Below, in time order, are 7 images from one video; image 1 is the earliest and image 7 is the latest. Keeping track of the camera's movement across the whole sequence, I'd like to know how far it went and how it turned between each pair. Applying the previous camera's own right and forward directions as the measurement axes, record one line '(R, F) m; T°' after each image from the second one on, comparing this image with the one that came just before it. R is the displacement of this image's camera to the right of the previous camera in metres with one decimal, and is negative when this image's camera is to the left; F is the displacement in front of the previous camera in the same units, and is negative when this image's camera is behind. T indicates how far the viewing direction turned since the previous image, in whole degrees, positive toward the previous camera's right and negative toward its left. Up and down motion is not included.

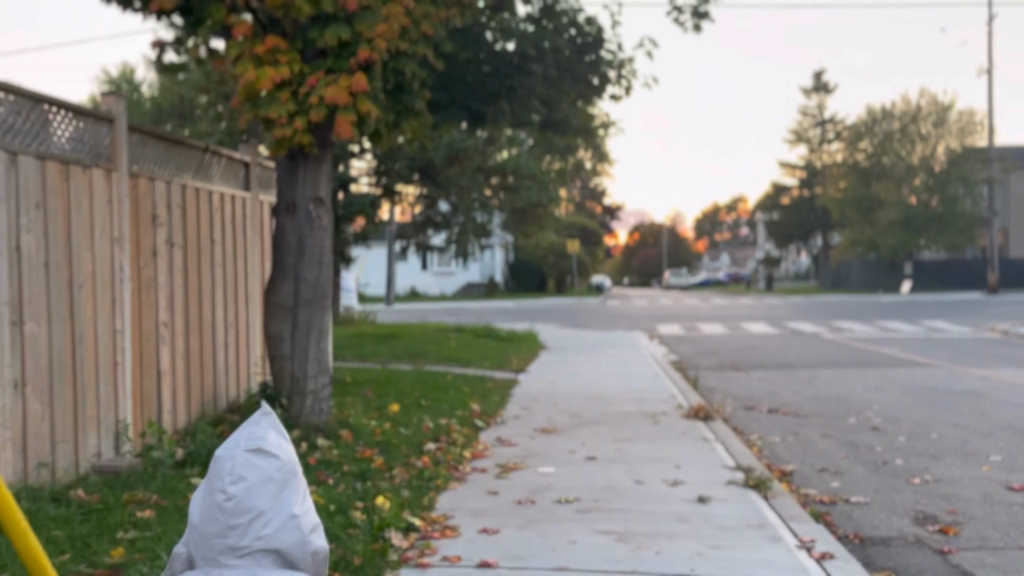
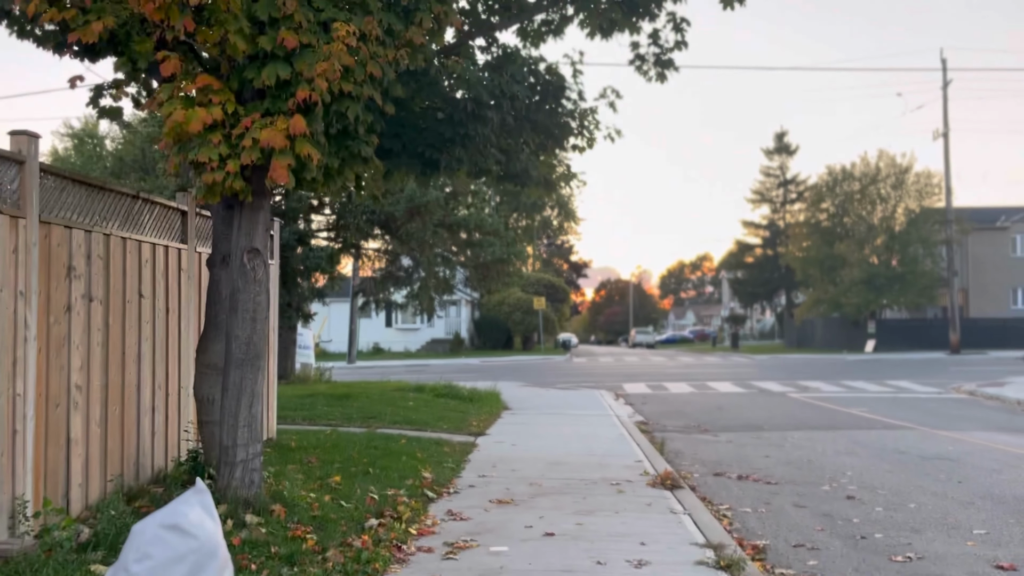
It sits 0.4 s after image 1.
(+0.1, +0.5) m; +2°
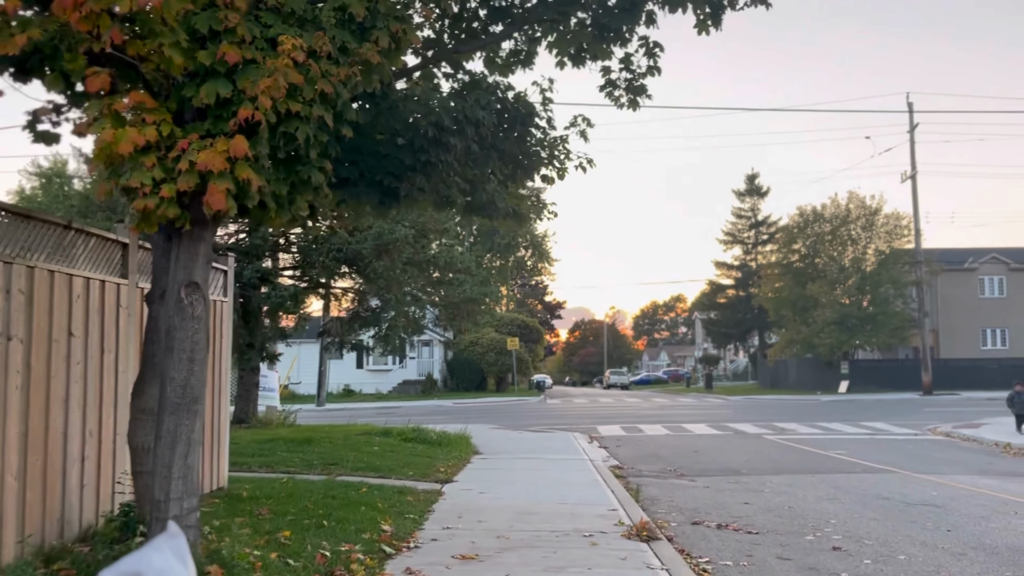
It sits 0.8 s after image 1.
(+0.1, +0.4) m; +2°
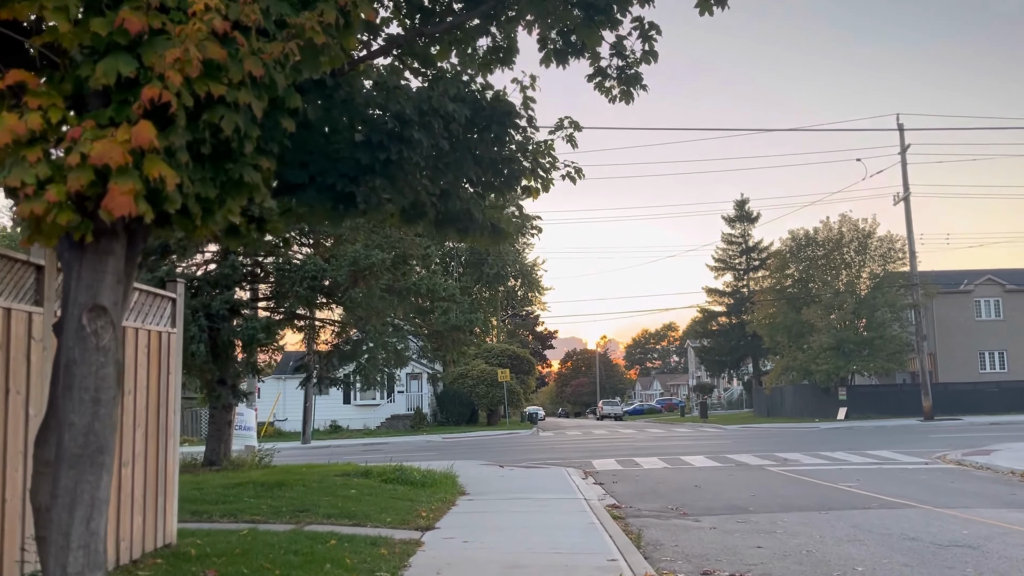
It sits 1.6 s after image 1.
(+0.1, +0.9) m; +1°
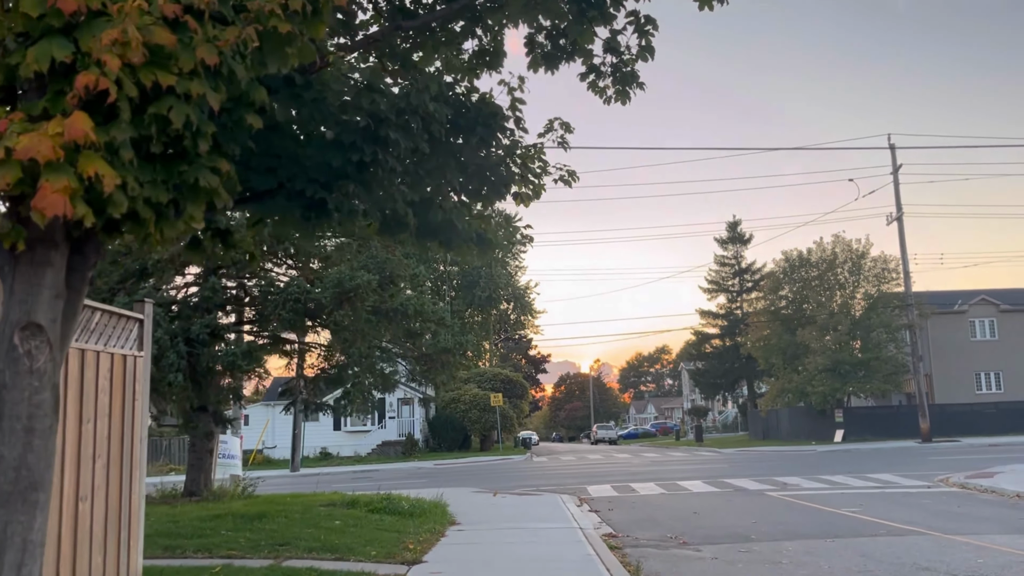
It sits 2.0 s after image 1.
(0.0, +0.4) m; +1°
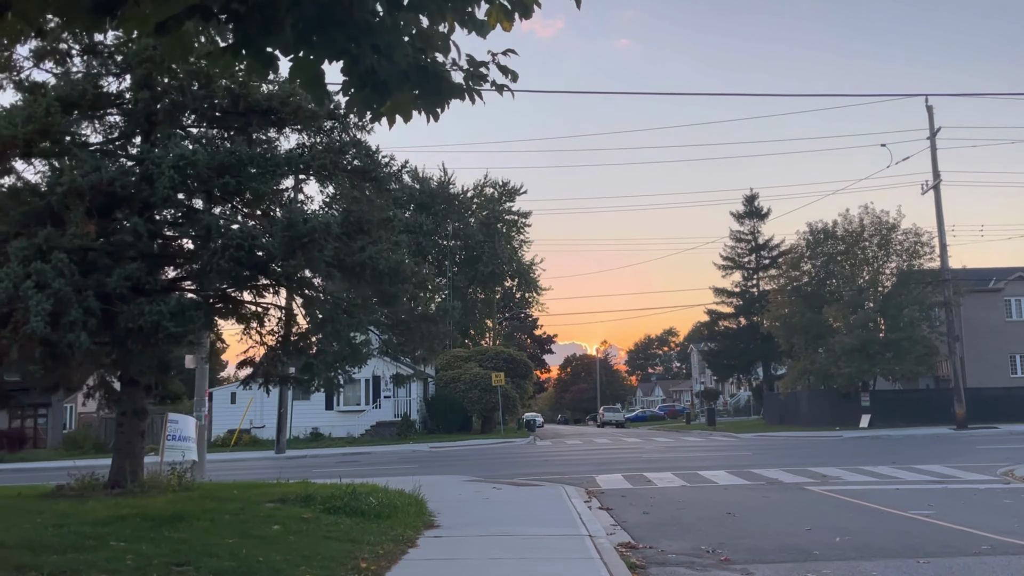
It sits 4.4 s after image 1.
(+0.2, +2.8) m; 0°
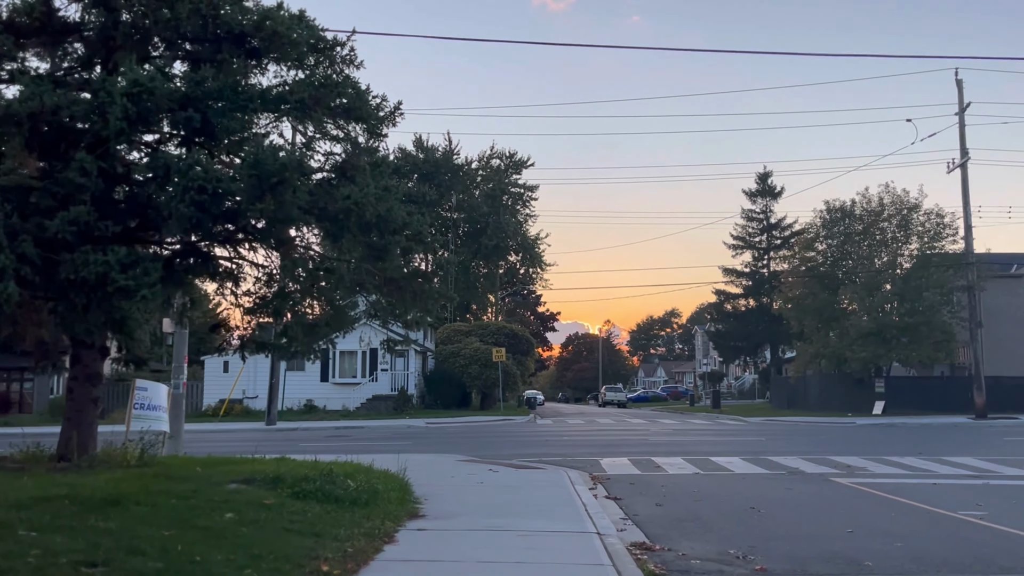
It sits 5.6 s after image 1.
(0.0, +1.5) m; 0°
